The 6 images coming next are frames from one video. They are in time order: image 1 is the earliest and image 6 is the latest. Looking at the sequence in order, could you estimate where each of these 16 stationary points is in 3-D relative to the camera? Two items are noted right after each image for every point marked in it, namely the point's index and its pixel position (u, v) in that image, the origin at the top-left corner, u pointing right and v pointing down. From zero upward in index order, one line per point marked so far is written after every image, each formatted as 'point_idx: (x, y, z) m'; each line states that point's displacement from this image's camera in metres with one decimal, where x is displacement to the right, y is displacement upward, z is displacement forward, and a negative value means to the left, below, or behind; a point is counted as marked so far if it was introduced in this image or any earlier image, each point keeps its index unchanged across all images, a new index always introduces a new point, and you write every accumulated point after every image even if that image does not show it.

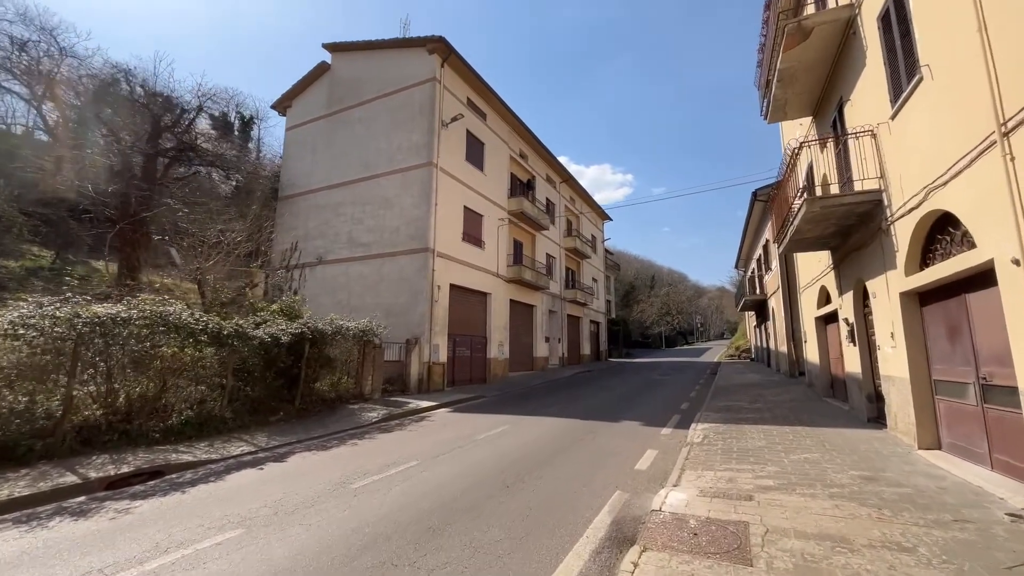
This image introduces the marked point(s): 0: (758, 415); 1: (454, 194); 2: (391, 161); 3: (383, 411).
0: (+5.4, -2.8, +9.6) m
1: (-2.4, +3.8, +17.4) m
2: (-4.9, +5.0, +17.3) m
3: (-3.4, -3.2, +11.4) m
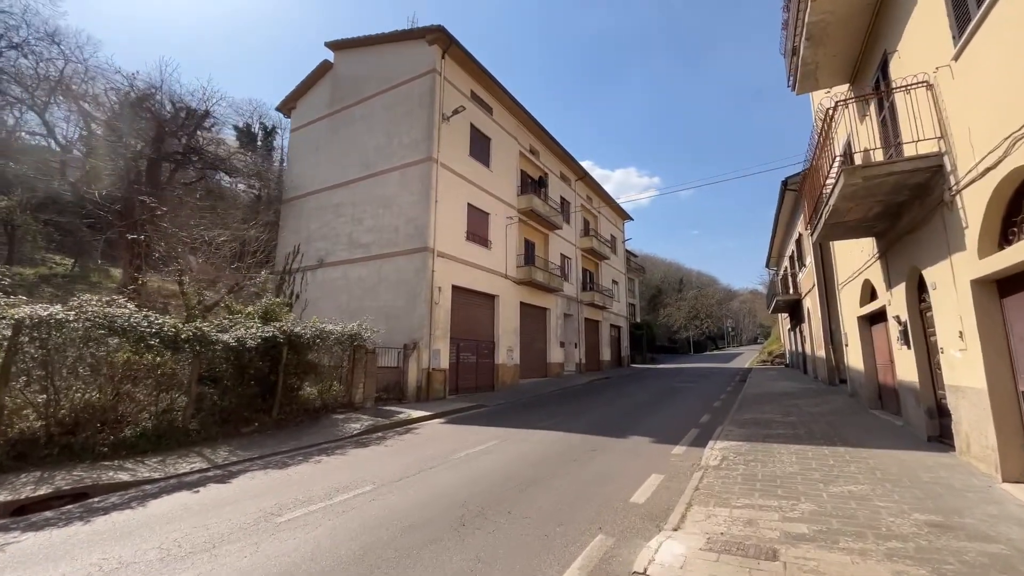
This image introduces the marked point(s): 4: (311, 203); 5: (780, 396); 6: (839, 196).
0: (+5.2, -2.7, +8.2) m
1: (-2.1, +3.7, +16.6) m
2: (-4.7, +4.9, +16.6) m
3: (-3.5, -3.2, +10.5) m
4: (-8.6, +3.7, +18.7) m
5: (+8.2, -3.3, +13.3) m
6: (+4.9, +1.4, +6.6) m
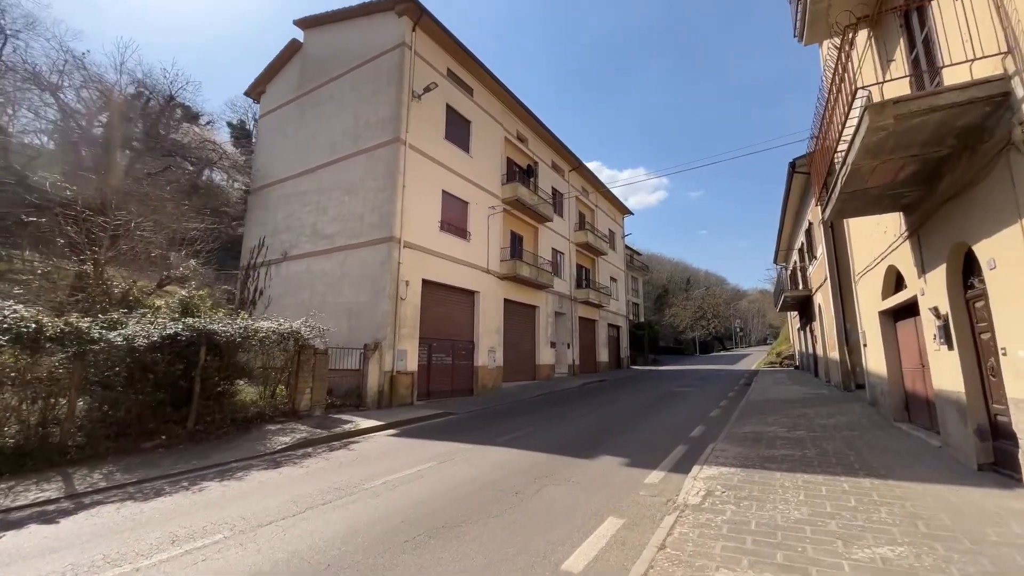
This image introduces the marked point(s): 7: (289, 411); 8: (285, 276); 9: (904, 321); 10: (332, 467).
0: (+4.3, -2.5, +6.6) m
1: (-2.9, +3.9, +15.1) m
2: (-5.5, +5.1, +15.2) m
3: (-4.3, -3.0, +9.1) m
4: (-9.4, +3.8, +17.3) m
5: (+7.4, -3.1, +11.7) m
6: (+4.0, +1.6, +5.0) m
7: (-5.4, -2.9, +10.5) m
8: (-8.4, +0.5, +16.1) m
9: (+7.2, -0.6, +8.0) m
10: (-2.9, -2.9, +7.0) m
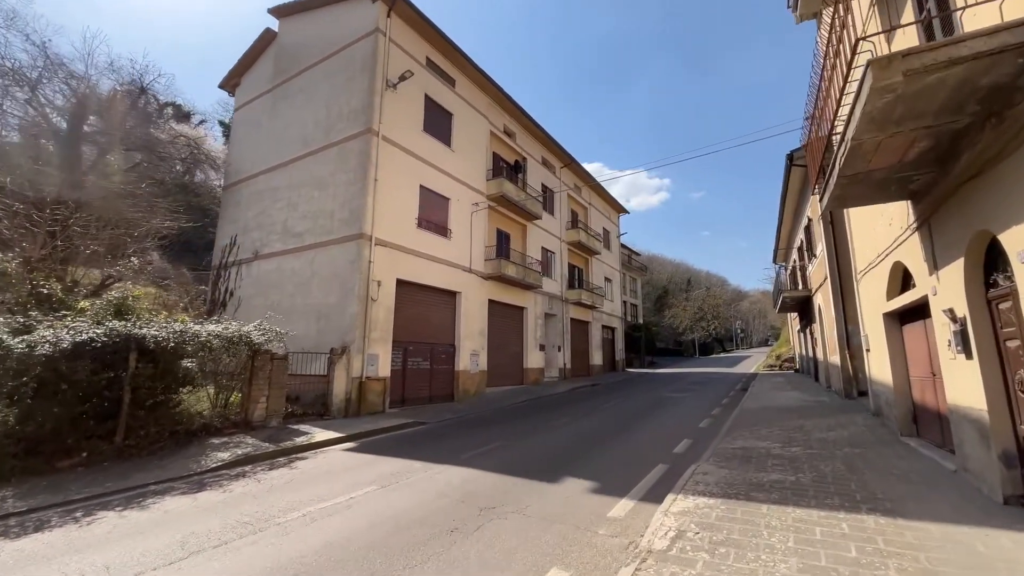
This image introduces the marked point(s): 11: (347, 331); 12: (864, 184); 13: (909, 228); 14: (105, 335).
0: (+3.7, -2.5, +5.8) m
1: (-3.5, +3.9, +14.3) m
2: (-6.1, +5.1, +14.4) m
3: (-5.0, -3.0, +8.3) m
4: (-10.0, +3.8, +16.5) m
5: (+6.7, -3.1, +10.8) m
6: (+3.3, +1.6, +4.2) m
7: (-6.0, -2.9, +9.6) m
8: (-9.0, +0.4, +15.3) m
9: (+6.6, -0.6, +7.2) m
10: (-3.5, -2.9, +6.2) m
11: (-4.7, -1.2, +12.3) m
12: (+4.6, +1.3, +5.6) m
13: (+5.6, +0.8, +6.2) m
14: (-6.8, -0.8, +7.3) m
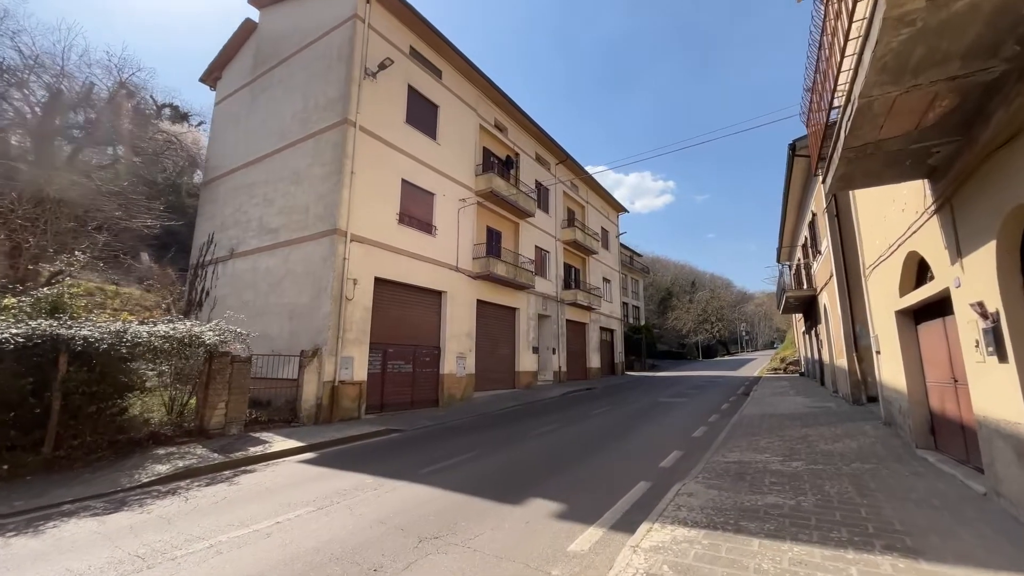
0: (+3.1, -2.4, +4.9) m
1: (-4.0, +3.9, +13.6) m
2: (-6.5, +5.1, +13.7) m
3: (-5.5, -3.0, +7.5) m
4: (-10.4, +3.8, +15.9) m
5: (+6.3, -3.0, +10.0) m
6: (+2.8, +1.7, +3.4) m
7: (-6.5, -2.9, +8.9) m
8: (-9.4, +0.5, +14.6) m
9: (+6.0, -0.5, +6.3) m
10: (-4.1, -2.8, +5.4) m
11: (-5.1, -1.2, +11.6) m
12: (+4.0, +1.4, +4.9) m
13: (+5.1, +0.9, +5.4) m
14: (-7.3, -0.7, +6.7) m
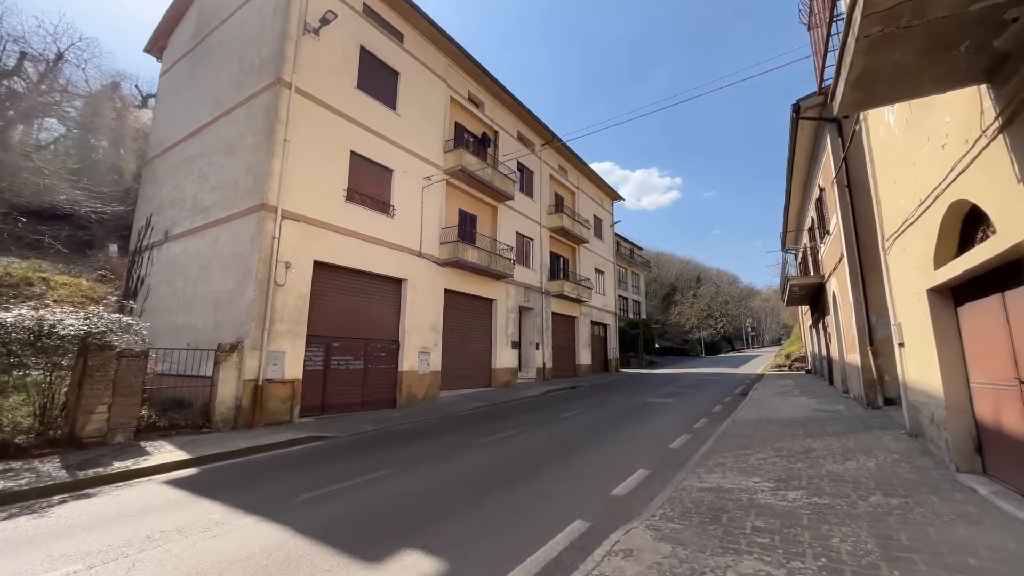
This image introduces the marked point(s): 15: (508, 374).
0: (+2.0, -2.0, +3.3) m
1: (-5.0, +4.3, +12.0) m
2: (-7.6, +5.5, +12.1) m
3: (-6.6, -2.6, +6.0) m
4: (-11.4, +4.2, +14.4) m
5: (+5.2, -2.6, +8.3) m
6: (+1.6, +2.1, +1.7) m
7: (-7.6, -2.5, +7.4) m
8: (-10.5, +0.8, +13.1) m
9: (+4.9, -0.1, +4.6) m
10: (-5.2, -2.4, +3.9) m
11: (-6.2, -0.8, +10.1) m
12: (+2.9, +1.8, +3.1) m
13: (+4.0, +1.3, +3.6) m
14: (-8.5, -0.4, +5.1) m
15: (-0.2, -3.5, +17.9) m
